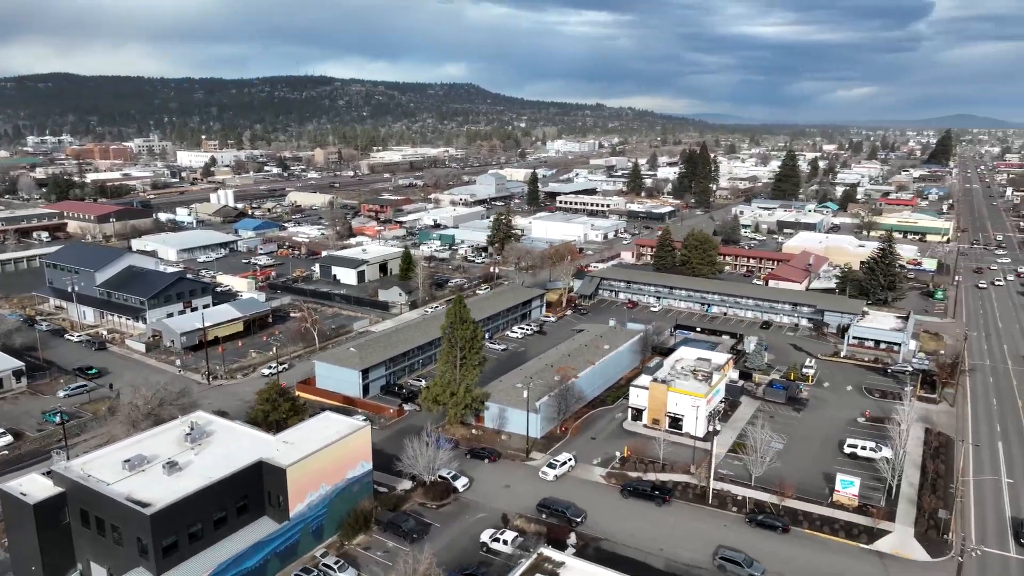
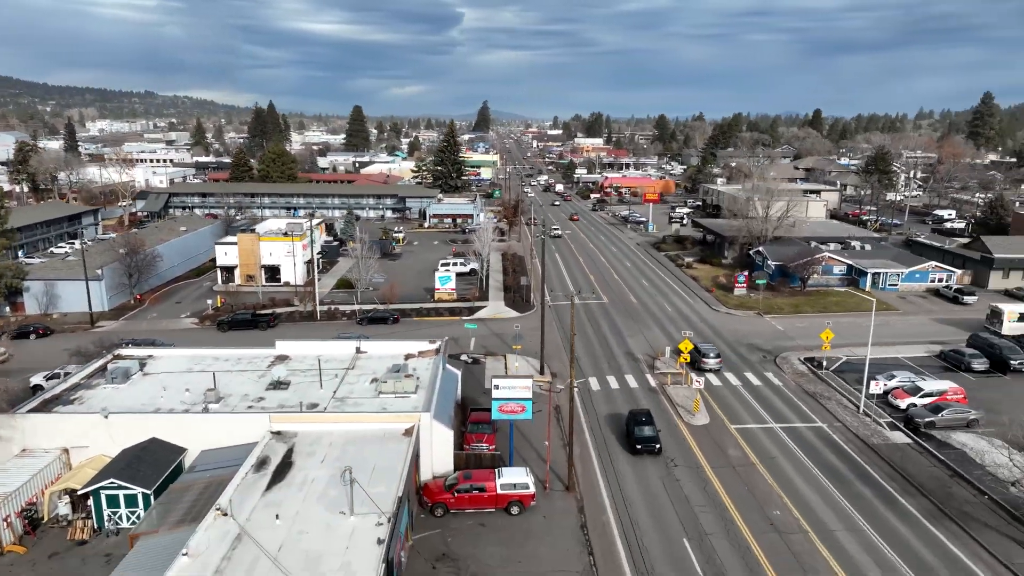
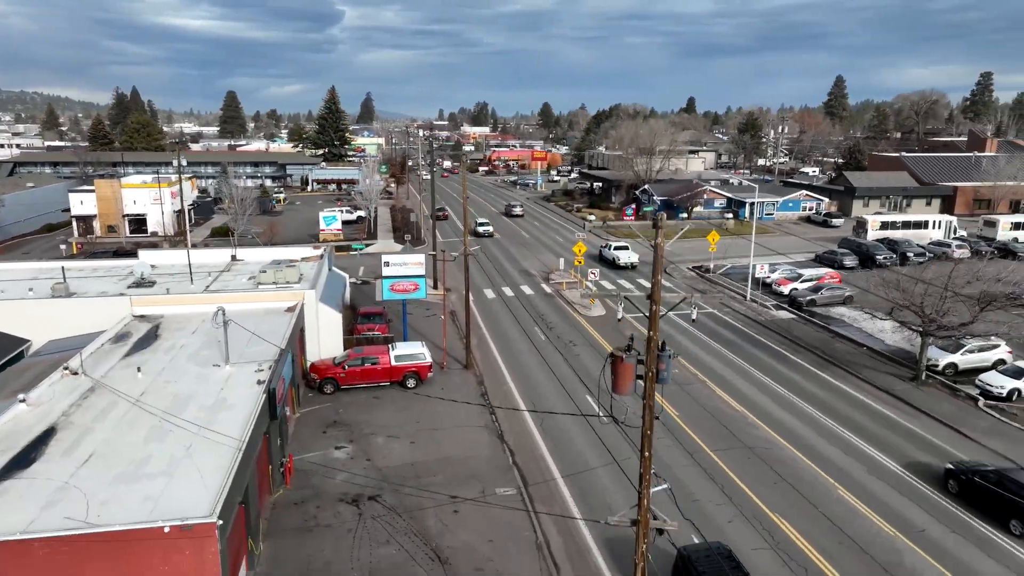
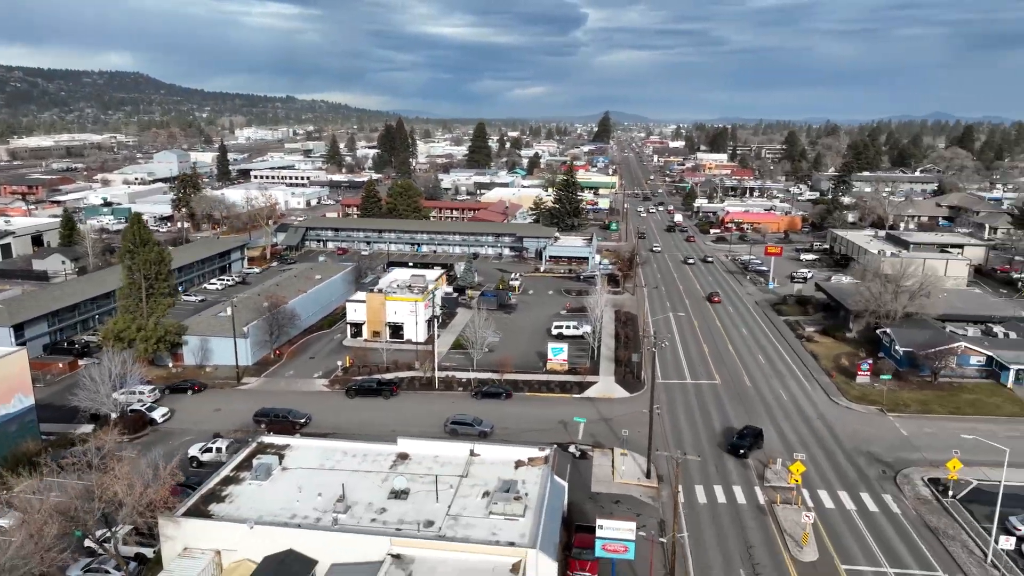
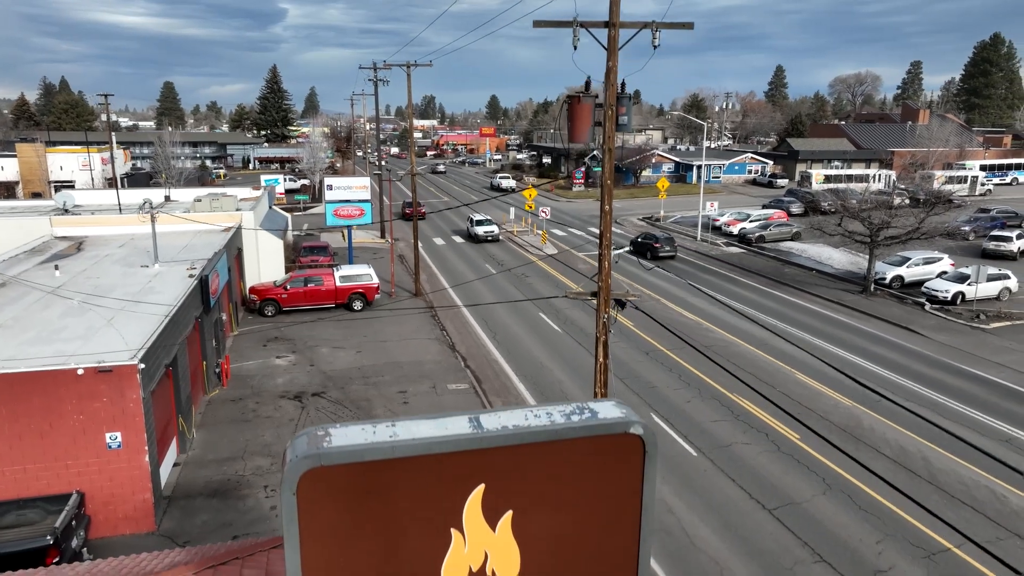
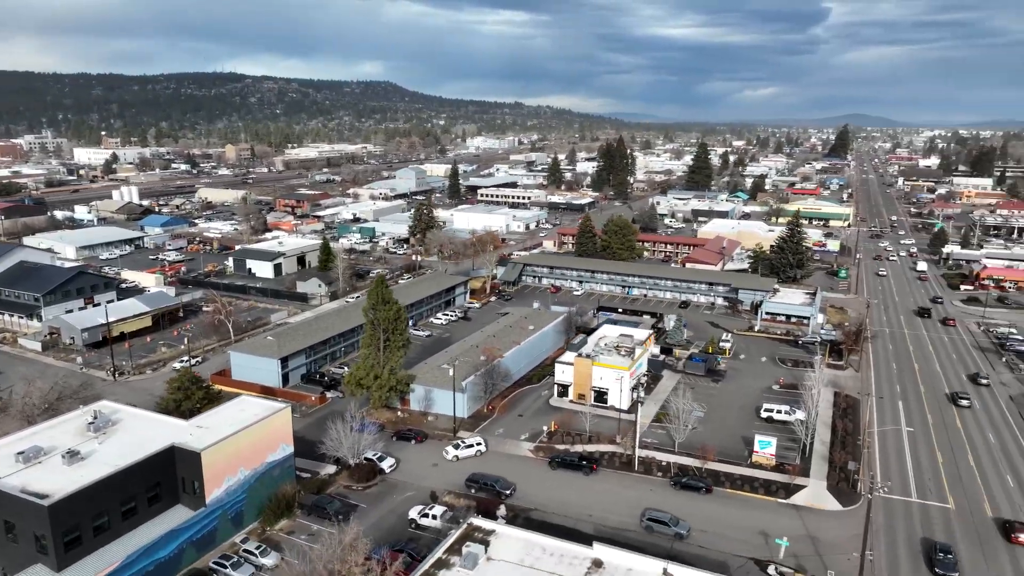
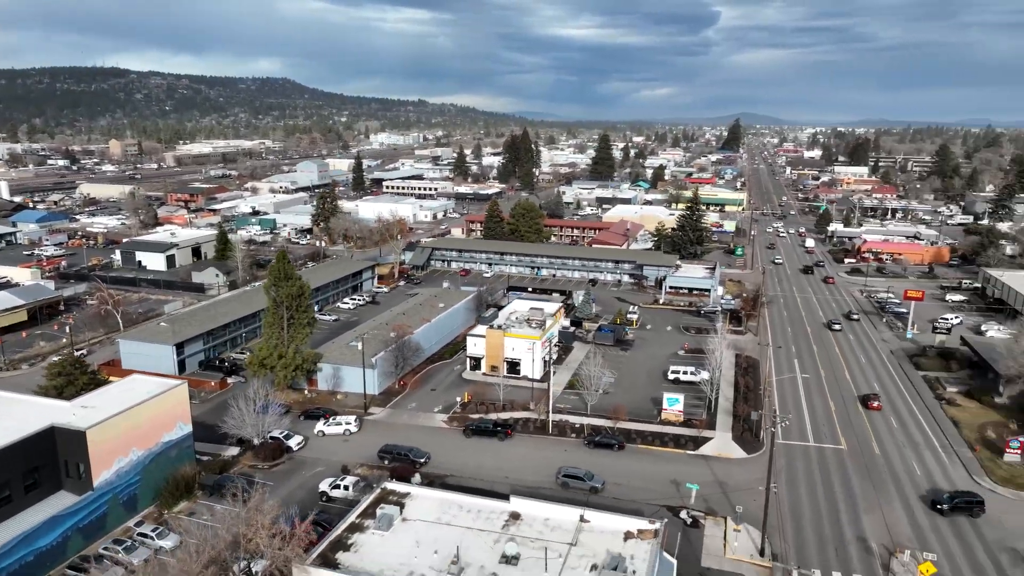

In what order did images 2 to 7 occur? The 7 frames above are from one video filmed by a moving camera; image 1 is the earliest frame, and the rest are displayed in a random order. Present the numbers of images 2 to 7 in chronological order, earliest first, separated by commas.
6, 7, 4, 2, 3, 5
